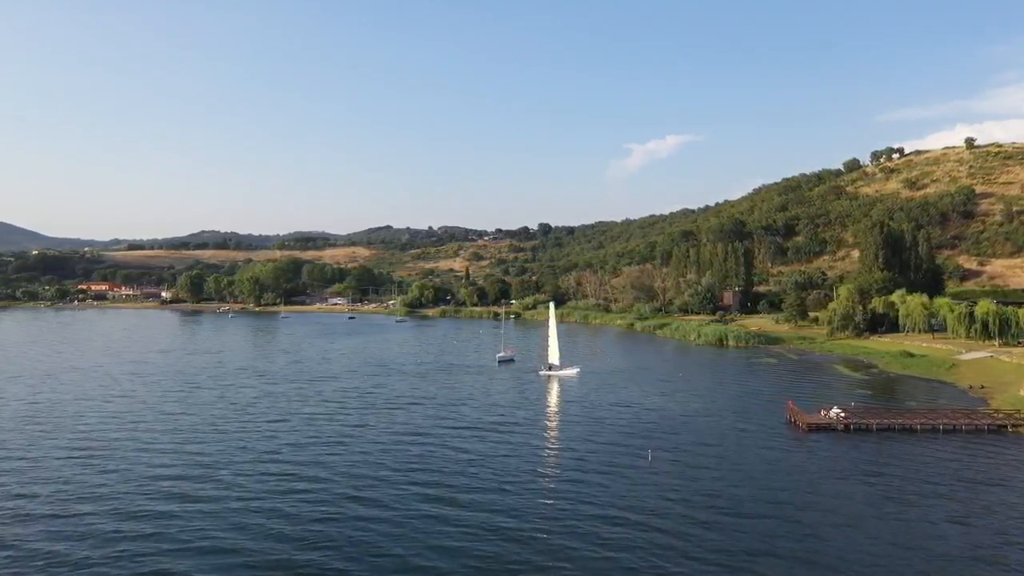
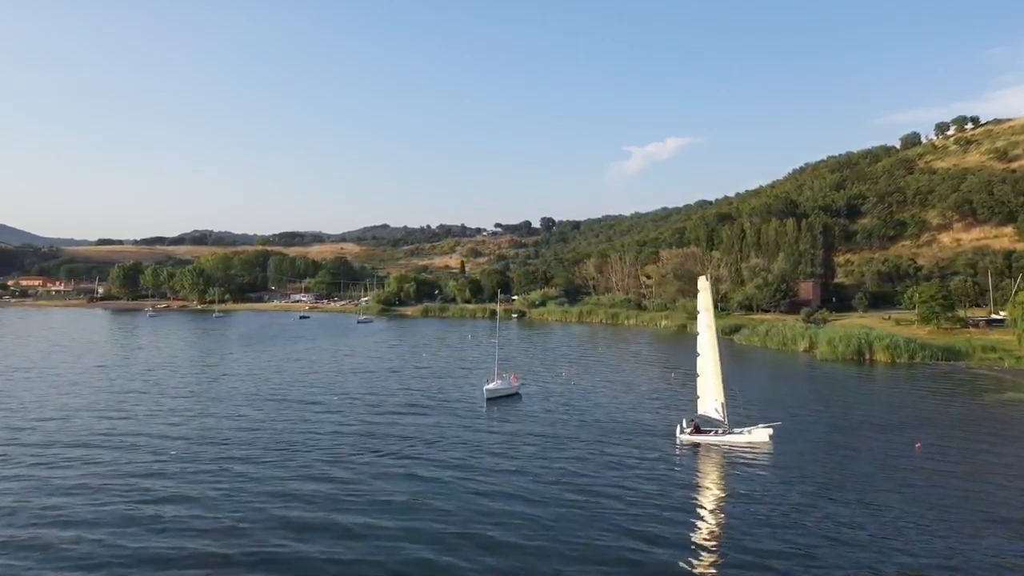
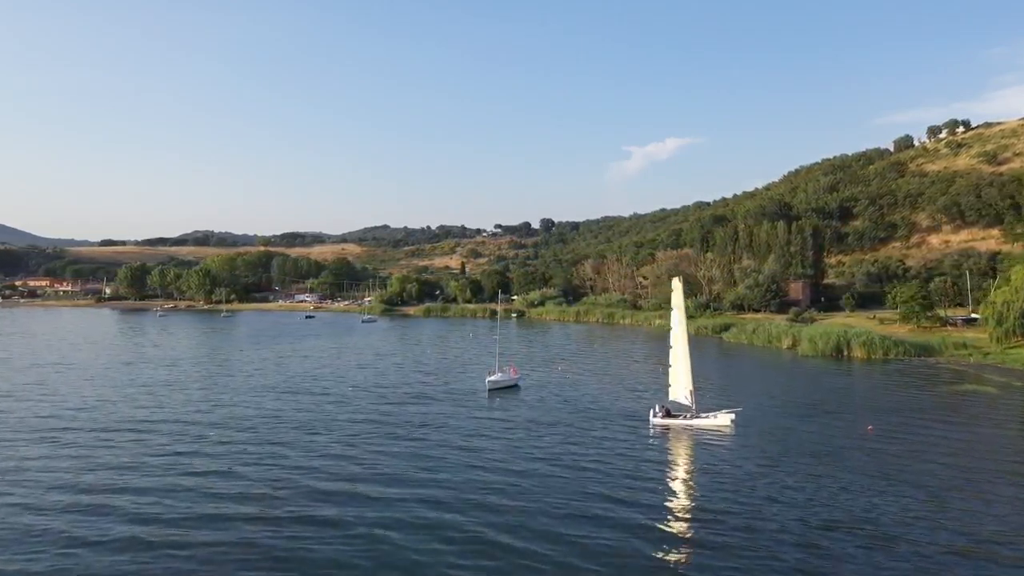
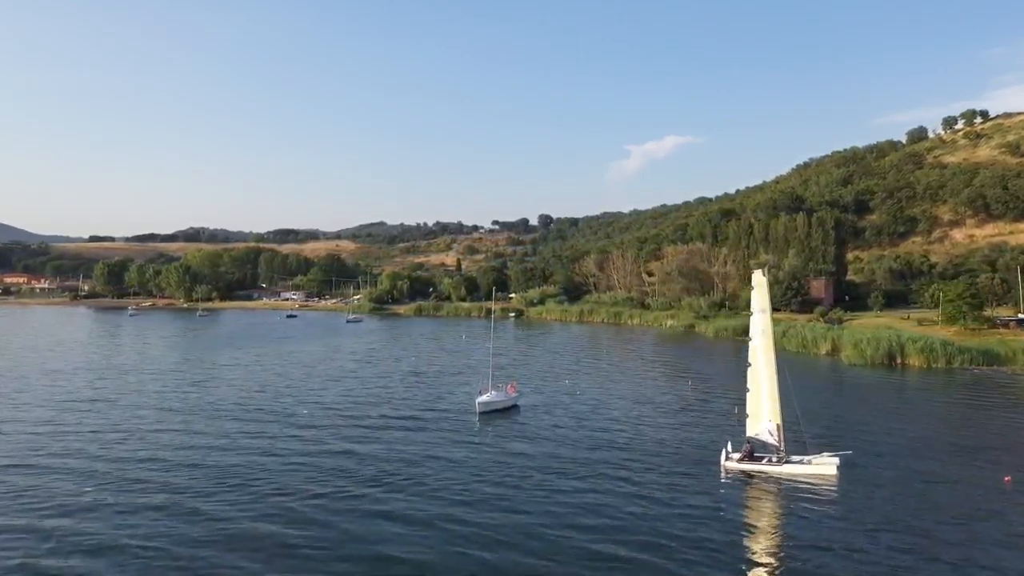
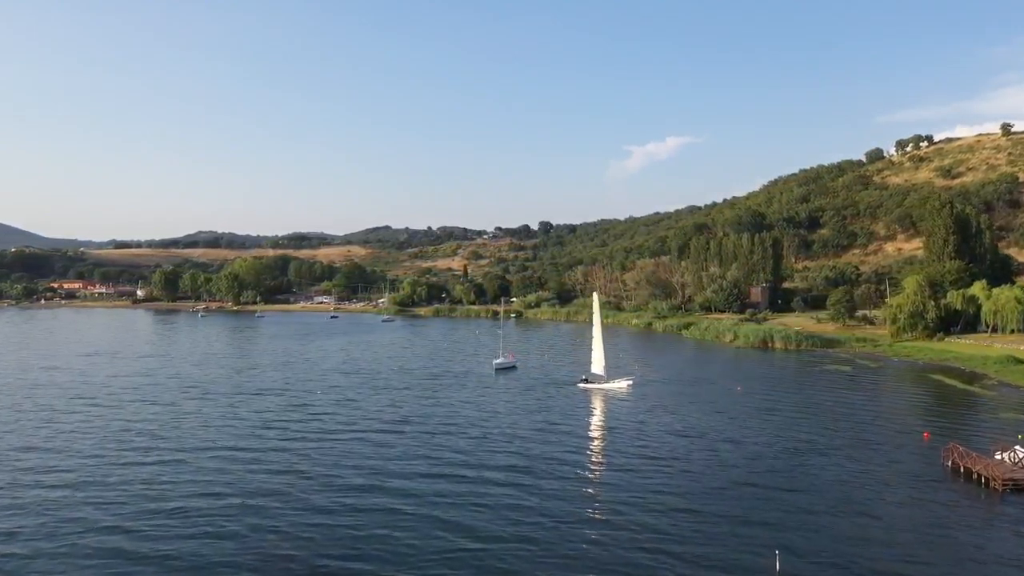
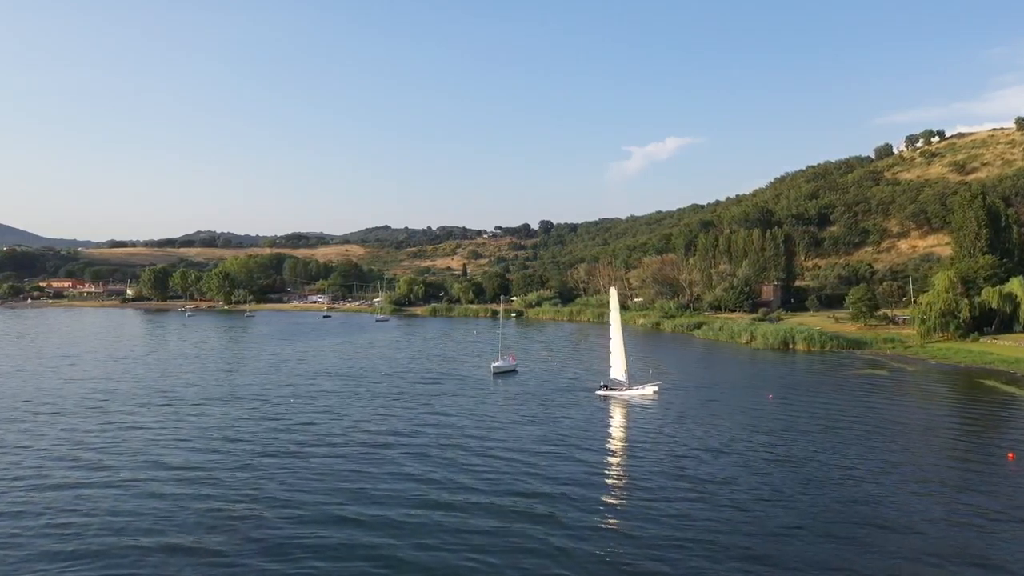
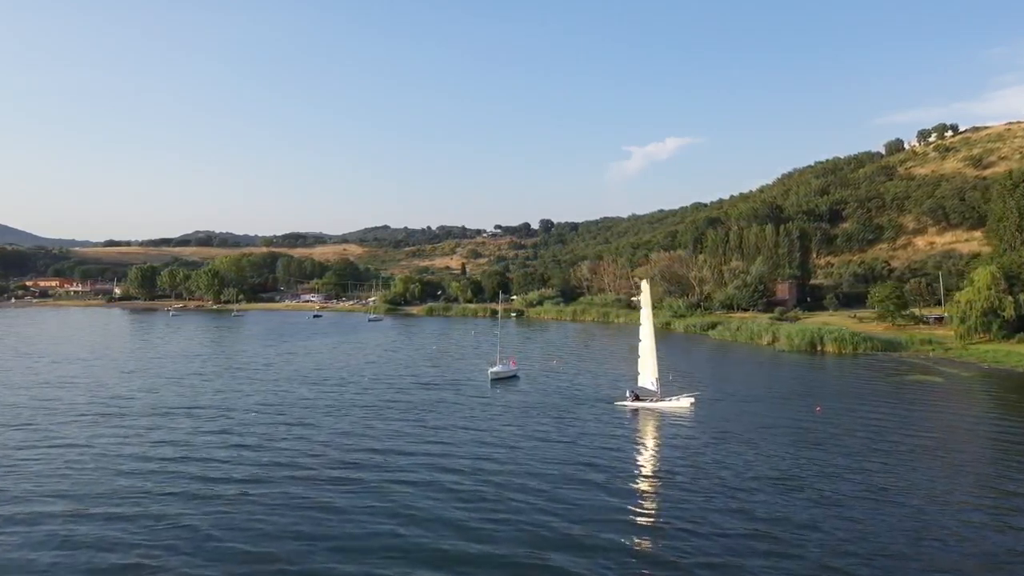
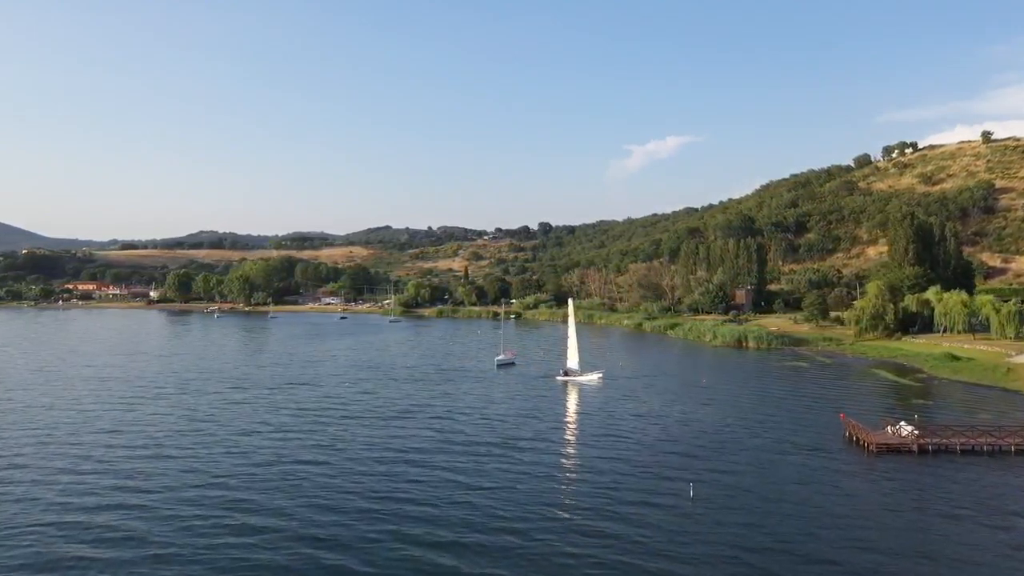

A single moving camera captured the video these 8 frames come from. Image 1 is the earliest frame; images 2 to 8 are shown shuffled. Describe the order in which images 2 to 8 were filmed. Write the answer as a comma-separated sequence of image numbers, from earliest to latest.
8, 5, 6, 7, 3, 2, 4
